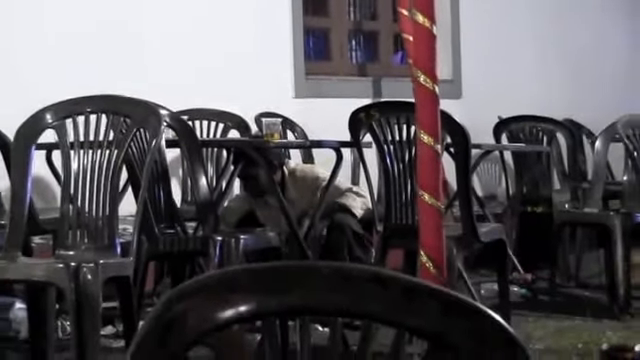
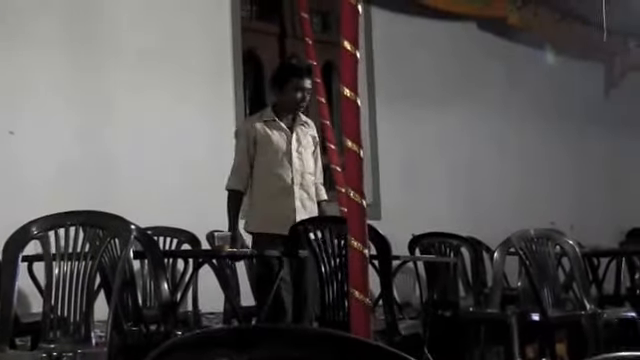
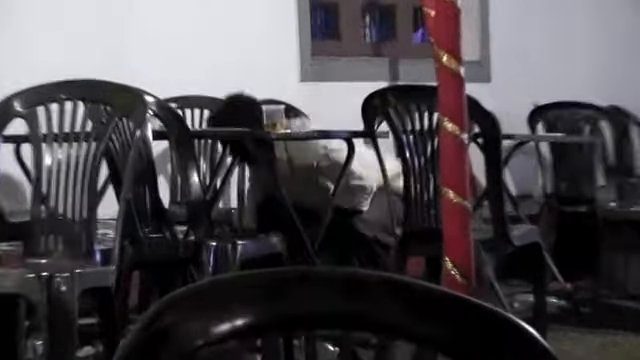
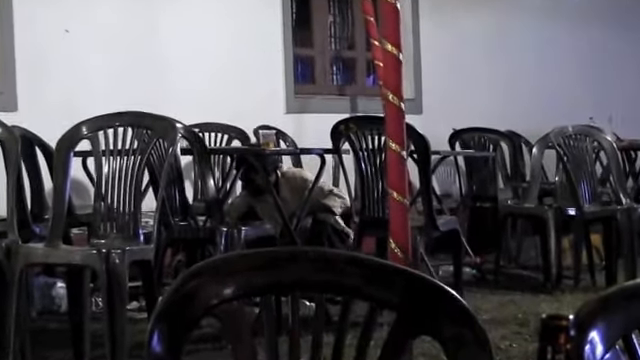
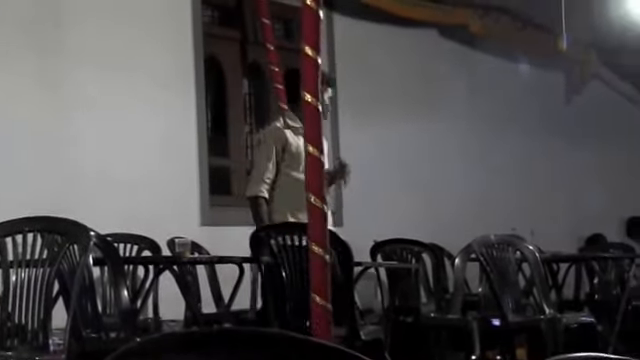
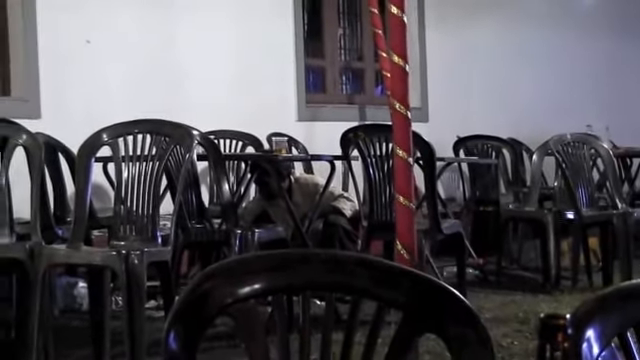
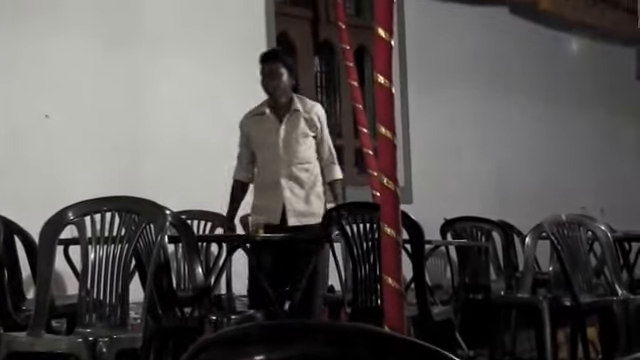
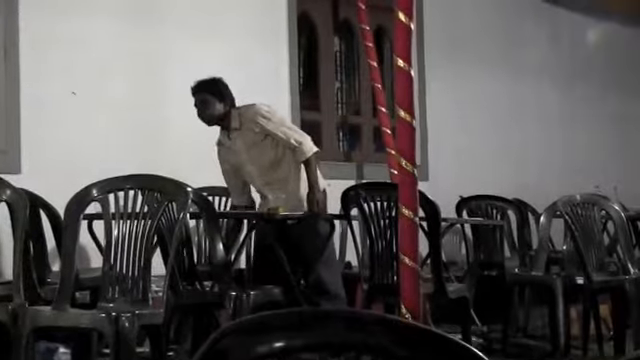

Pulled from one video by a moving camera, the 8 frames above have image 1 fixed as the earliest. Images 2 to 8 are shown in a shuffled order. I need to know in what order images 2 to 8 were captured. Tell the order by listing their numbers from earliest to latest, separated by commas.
6, 4, 3, 8, 7, 2, 5
